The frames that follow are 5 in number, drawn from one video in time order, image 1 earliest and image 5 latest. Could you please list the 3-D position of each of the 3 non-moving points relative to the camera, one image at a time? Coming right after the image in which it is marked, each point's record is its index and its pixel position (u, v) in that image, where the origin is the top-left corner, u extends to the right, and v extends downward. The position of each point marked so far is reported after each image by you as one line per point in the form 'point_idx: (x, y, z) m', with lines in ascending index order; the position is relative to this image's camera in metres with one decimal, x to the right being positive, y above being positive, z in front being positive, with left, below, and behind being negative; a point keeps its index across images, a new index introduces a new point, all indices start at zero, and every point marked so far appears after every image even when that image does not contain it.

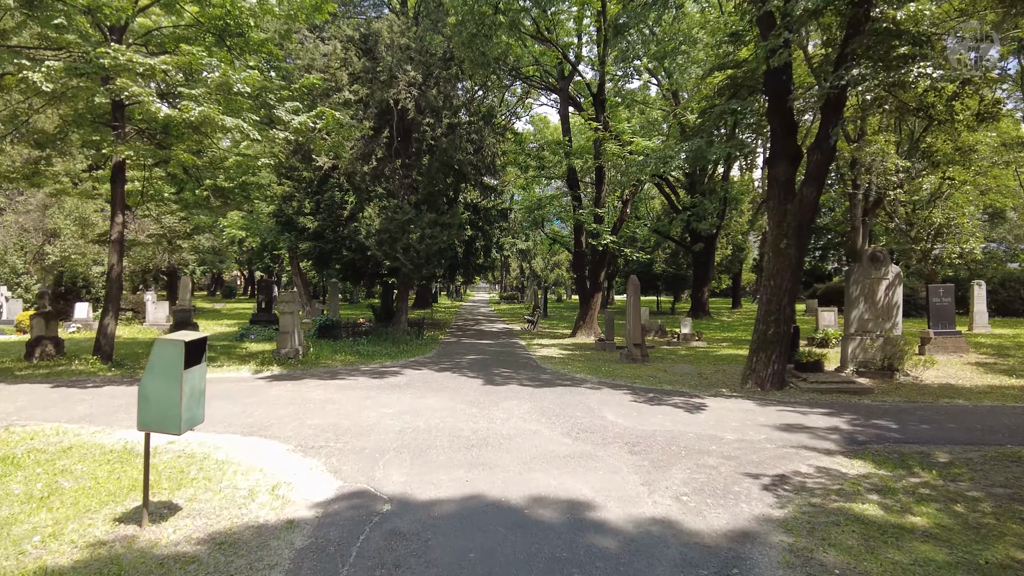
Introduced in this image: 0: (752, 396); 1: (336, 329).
0: (+3.5, -1.6, +9.1) m
1: (-4.8, -1.1, +17.1) m
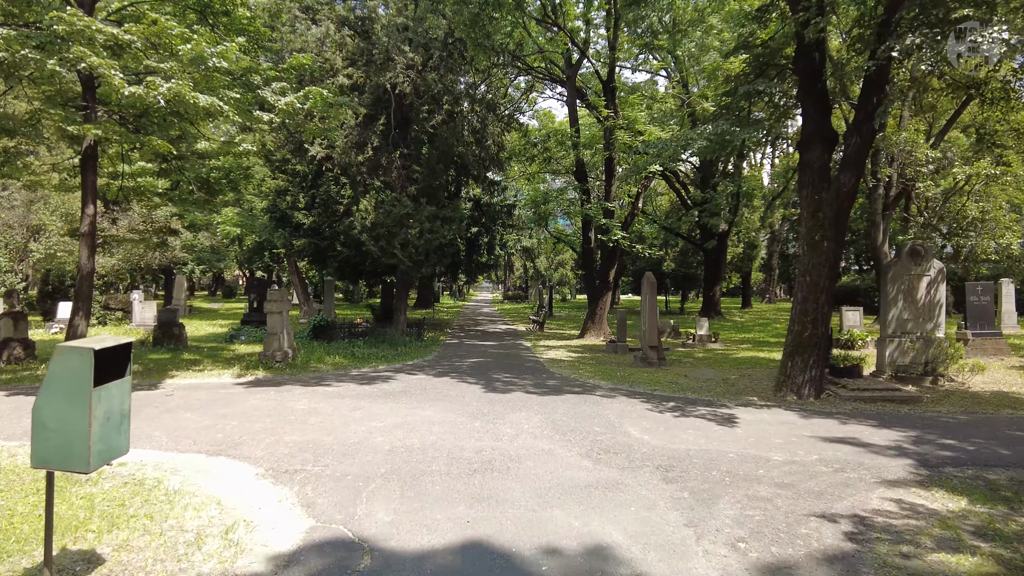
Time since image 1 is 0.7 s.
0: (+3.6, -1.5, +8.1) m
1: (-4.7, -1.1, +16.2) m
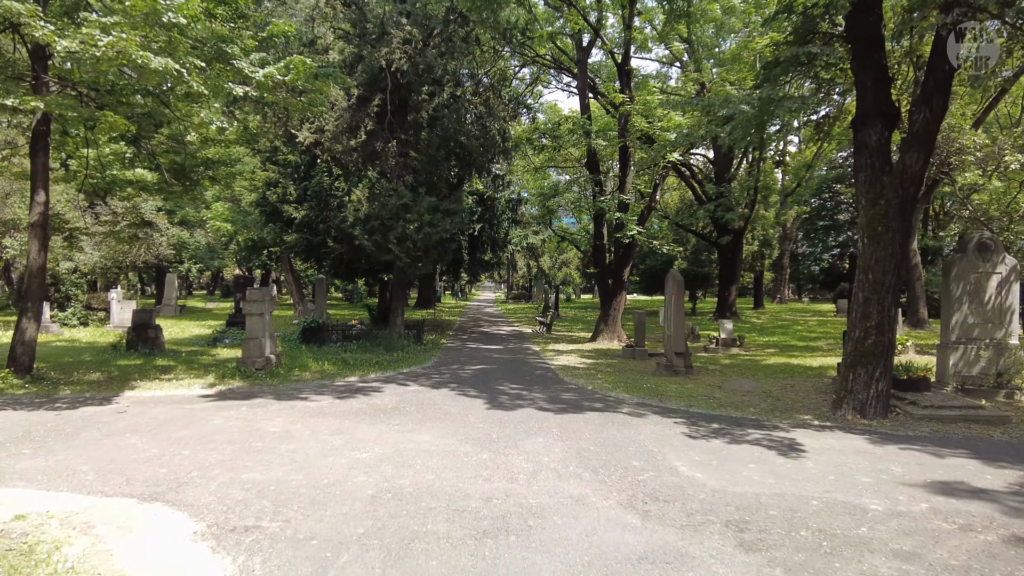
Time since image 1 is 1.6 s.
0: (+3.7, -1.5, +6.8) m
1: (-4.5, -1.1, +14.9) m
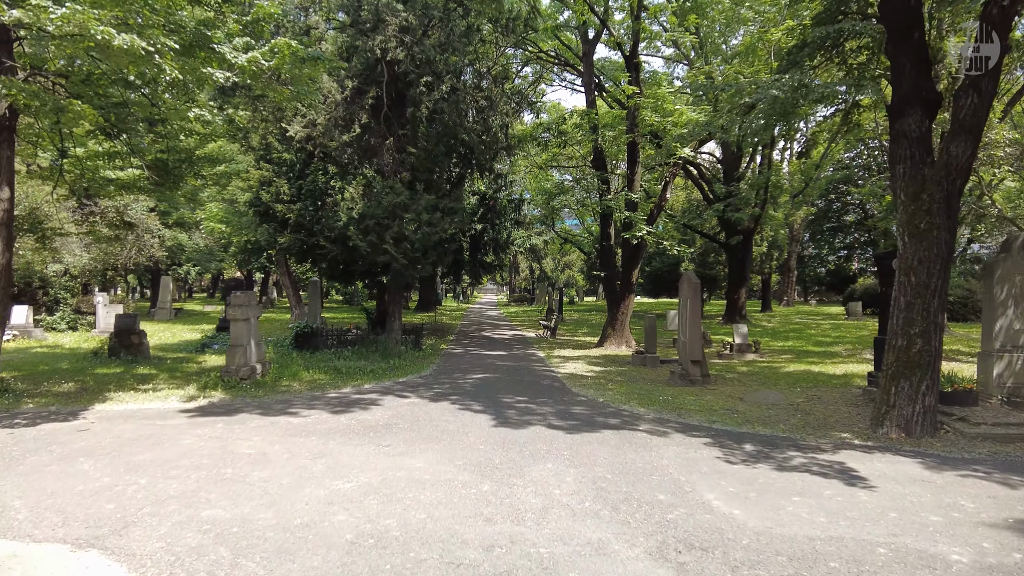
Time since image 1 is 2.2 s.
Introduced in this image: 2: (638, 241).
0: (+3.8, -1.6, +6.1) m
1: (-4.4, -1.2, +14.2) m
2: (+3.1, +1.2, +15.5) m
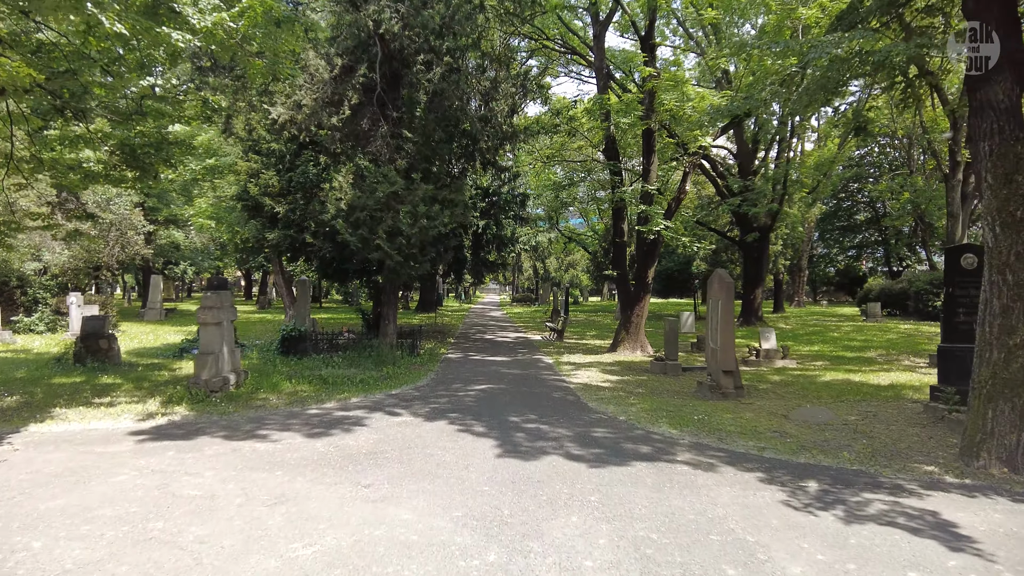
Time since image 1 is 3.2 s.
0: (+3.9, -1.6, +4.9) m
1: (-4.3, -1.1, +13.0) m
2: (+3.2, +1.2, +14.2) m
